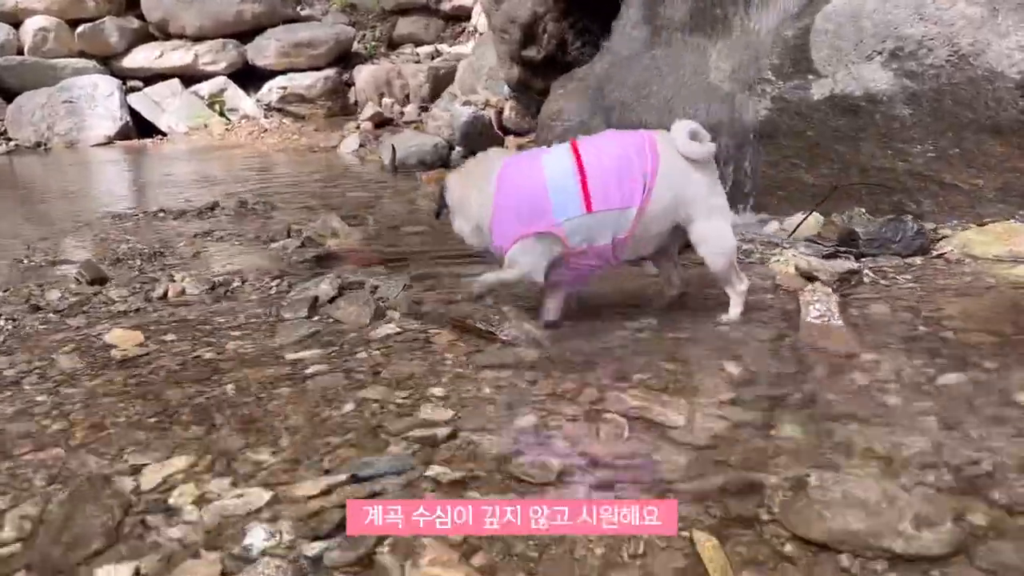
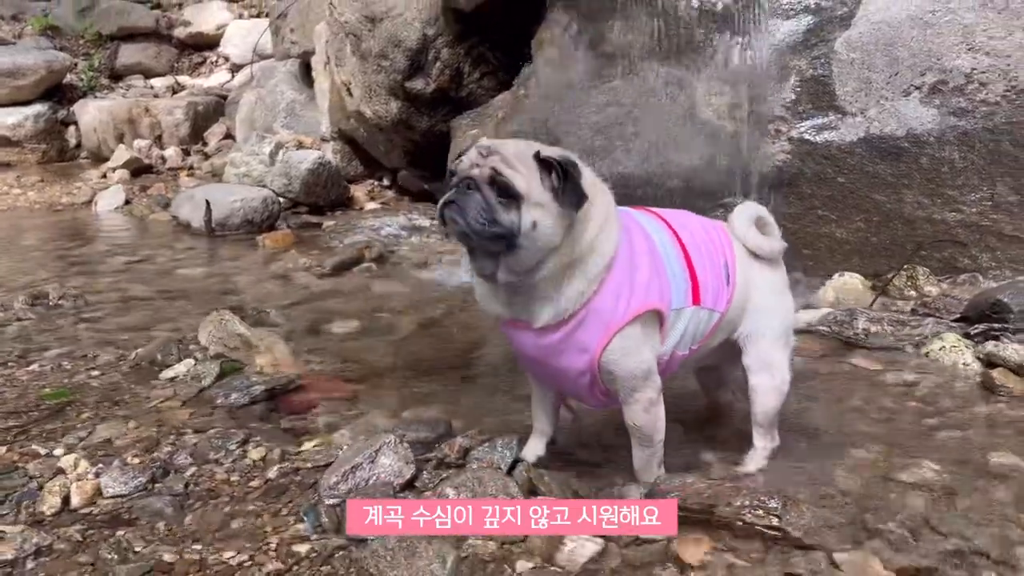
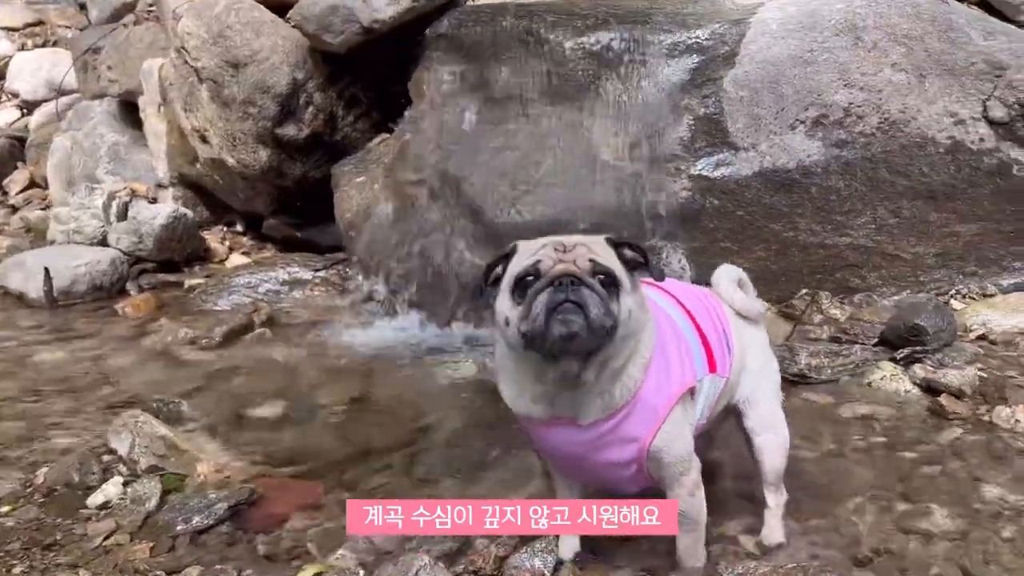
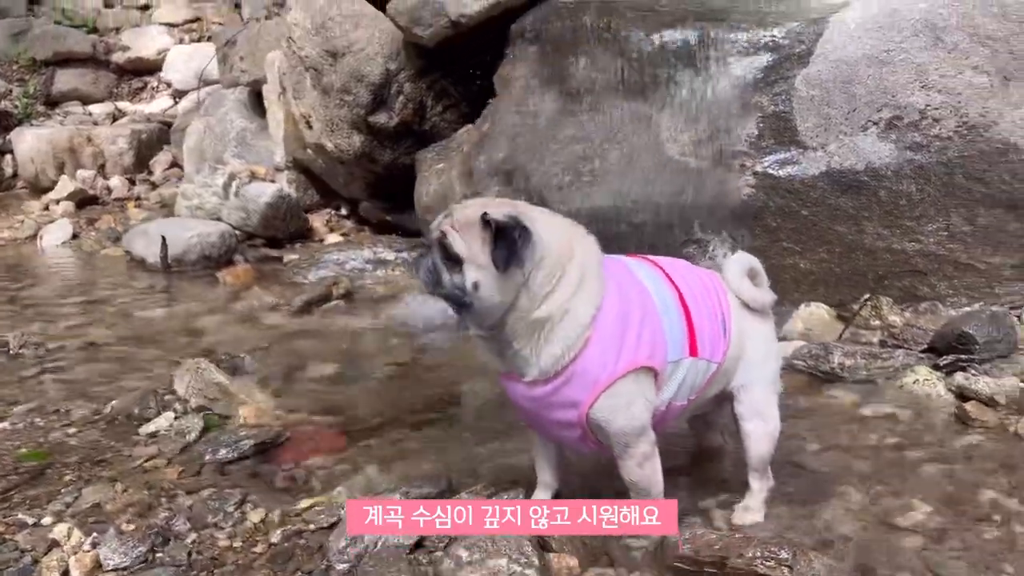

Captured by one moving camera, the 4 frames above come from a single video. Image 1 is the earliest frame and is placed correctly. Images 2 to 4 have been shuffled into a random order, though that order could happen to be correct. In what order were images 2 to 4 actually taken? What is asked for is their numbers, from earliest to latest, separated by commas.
2, 4, 3
